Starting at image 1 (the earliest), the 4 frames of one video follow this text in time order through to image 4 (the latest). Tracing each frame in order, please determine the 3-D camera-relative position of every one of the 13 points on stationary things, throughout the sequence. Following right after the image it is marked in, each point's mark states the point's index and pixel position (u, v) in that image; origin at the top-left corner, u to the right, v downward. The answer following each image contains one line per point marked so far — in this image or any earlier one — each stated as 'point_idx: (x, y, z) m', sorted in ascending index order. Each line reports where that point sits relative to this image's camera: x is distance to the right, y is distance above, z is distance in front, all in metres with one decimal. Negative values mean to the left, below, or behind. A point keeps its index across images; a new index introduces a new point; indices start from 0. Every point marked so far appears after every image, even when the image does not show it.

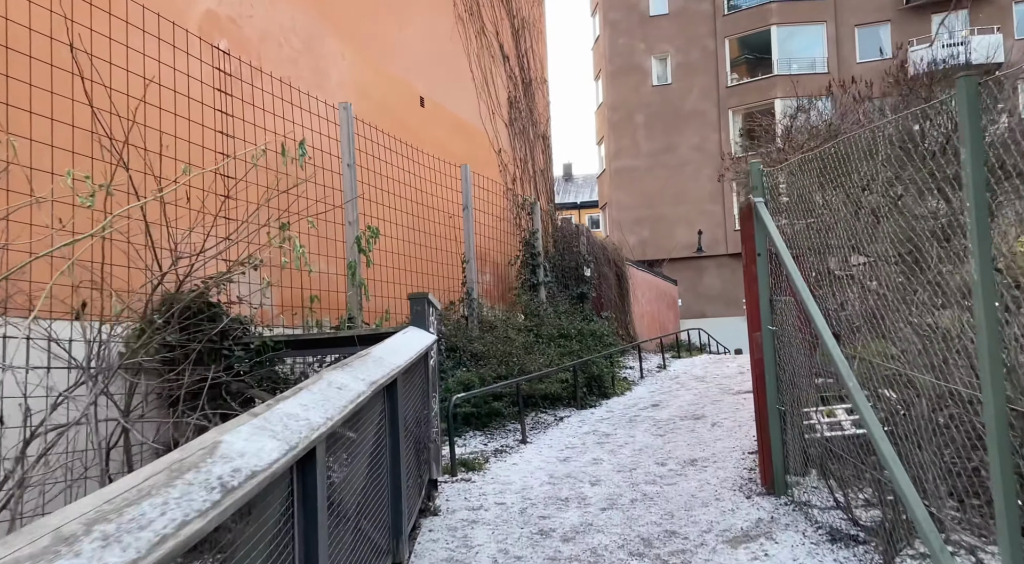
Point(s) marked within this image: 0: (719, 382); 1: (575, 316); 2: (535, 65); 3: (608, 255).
0: (+2.6, -1.3, +10.8) m
1: (+0.9, -0.5, +11.7) m
2: (+0.3, +3.3, +12.8) m
3: (+1.7, +0.5, +15.6) m
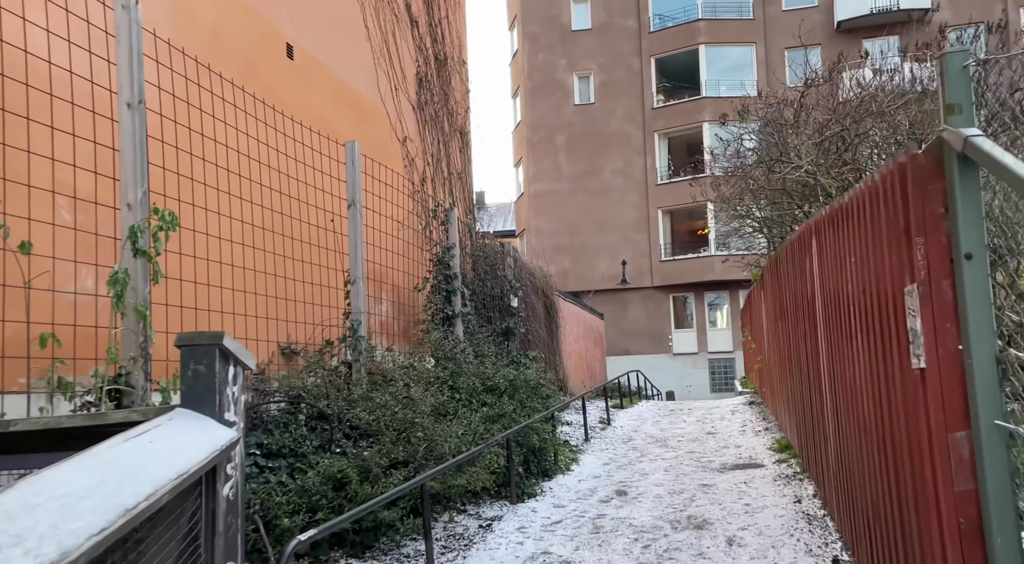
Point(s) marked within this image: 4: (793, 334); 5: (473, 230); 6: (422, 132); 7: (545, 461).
0: (+1.7, -1.6, +8.2) m
1: (-0.1, -0.8, +9.0) m
2: (-0.7, +2.9, +10.2) m
3: (+0.3, 0.0, +13.0) m
4: (+2.2, -0.3, +6.7) m
5: (-0.5, +0.6, +10.6) m
6: (-1.0, +1.6, +9.1) m
7: (+0.3, -1.4, +6.7) m
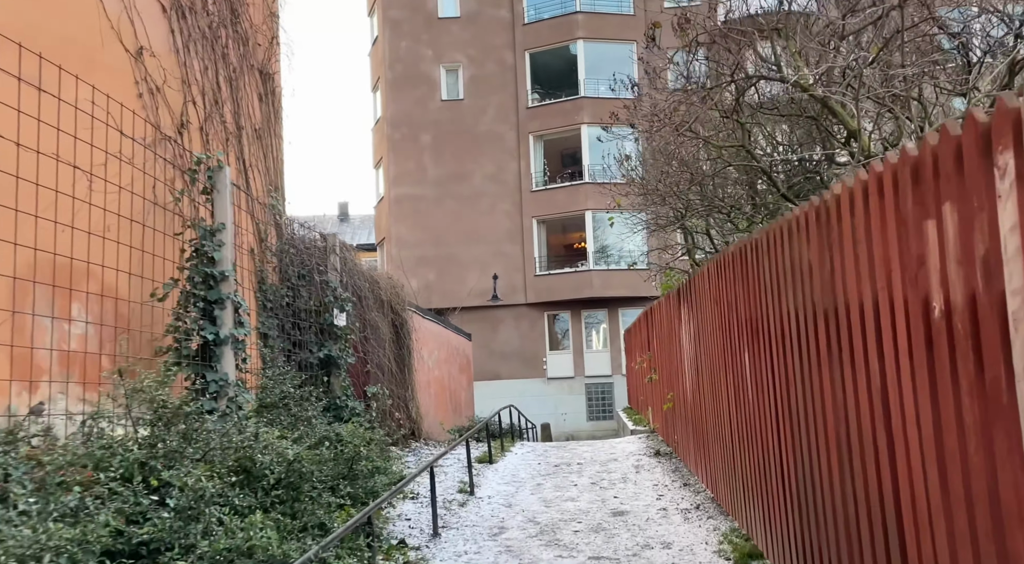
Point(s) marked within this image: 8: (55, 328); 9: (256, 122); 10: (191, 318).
0: (+0.5, -1.7, +5.3) m
1: (-1.4, -0.9, +5.7) m
2: (-2.2, +2.8, +6.9) m
3: (-1.6, -0.2, +9.8) m
4: (+1.3, -0.4, +3.8) m
5: (-2.0, +0.6, +7.3) m
6: (-2.2, +1.6, +5.8) m
7: (-0.7, -1.4, +3.5) m
8: (-2.2, -0.2, +4.0) m
9: (-2.1, +1.3, +7.1) m
10: (-1.9, -0.2, +5.1) m
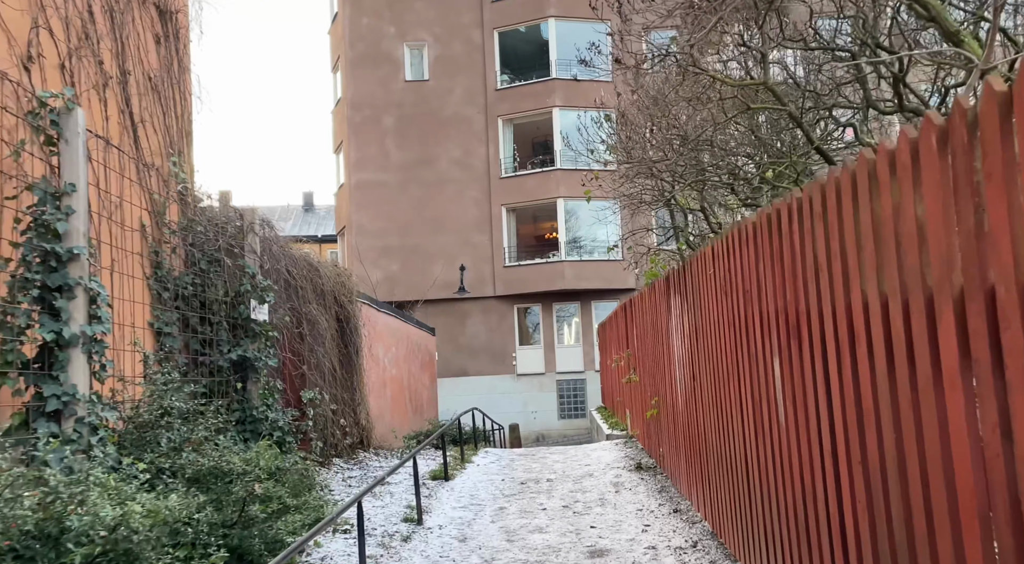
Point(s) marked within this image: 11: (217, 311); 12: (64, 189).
0: (+0.3, -1.6, +4.0) m
1: (-1.7, -0.8, +4.4) m
2: (-2.5, +2.9, +5.5) m
3: (-1.9, 0.0, +8.5) m
4: (+1.1, -0.3, +2.6) m
5: (-2.3, +0.7, +6.0) m
6: (-2.5, +1.7, +4.4) m
7: (-0.9, -1.3, +2.2) m
8: (-2.4, -0.1, +2.7) m
9: (-2.4, +1.4, +5.7) m
10: (-2.2, -0.1, +3.8) m
11: (-2.1, -0.2, +6.0) m
12: (-2.1, +0.4, +4.0) m
